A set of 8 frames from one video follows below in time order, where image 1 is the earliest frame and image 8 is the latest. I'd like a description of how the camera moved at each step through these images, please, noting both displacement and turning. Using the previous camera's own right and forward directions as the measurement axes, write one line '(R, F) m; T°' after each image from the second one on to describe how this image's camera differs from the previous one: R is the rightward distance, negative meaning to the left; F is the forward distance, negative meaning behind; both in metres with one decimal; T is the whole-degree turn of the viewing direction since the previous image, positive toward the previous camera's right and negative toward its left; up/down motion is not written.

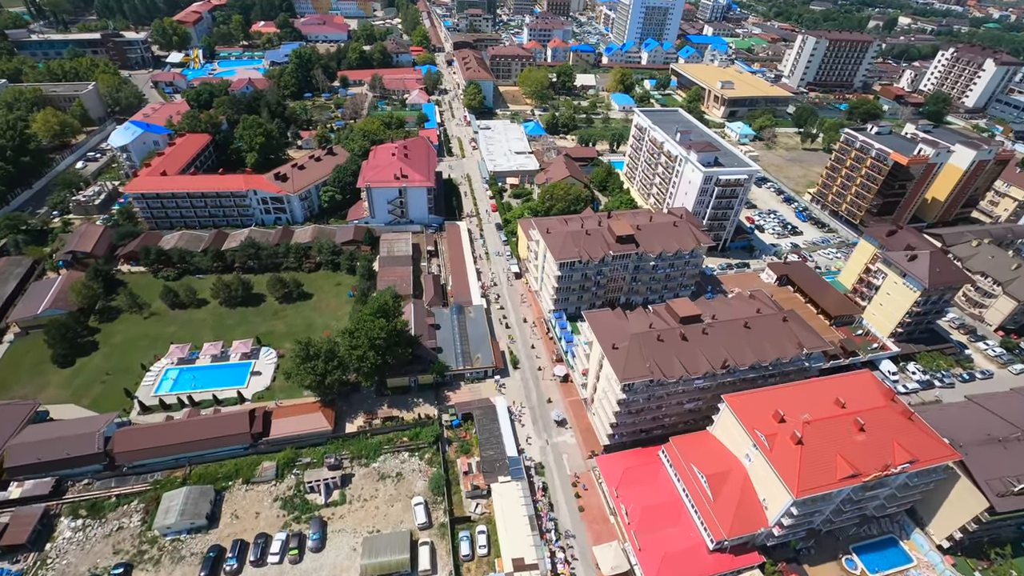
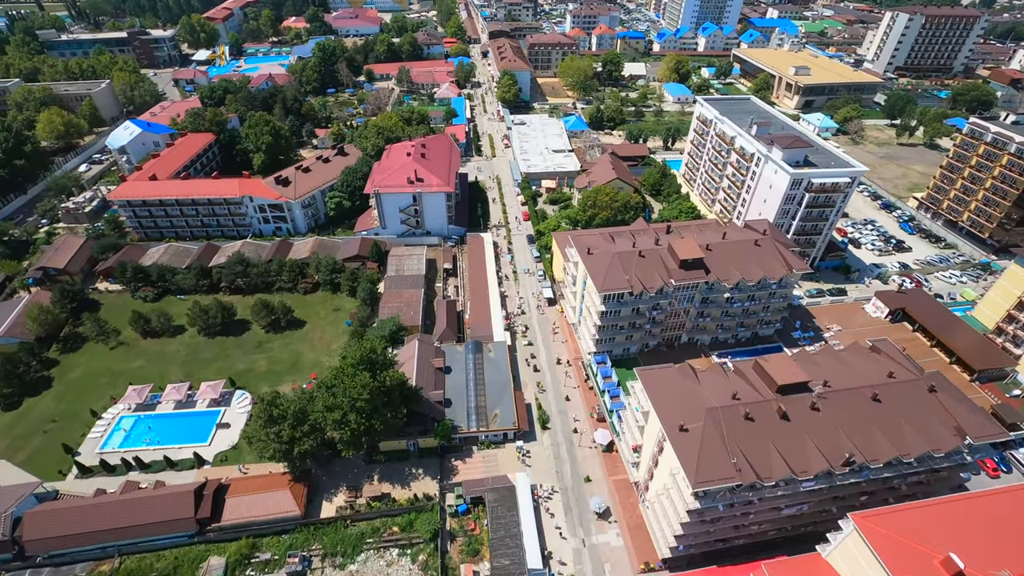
(+1.0, +13.2) m; -5°
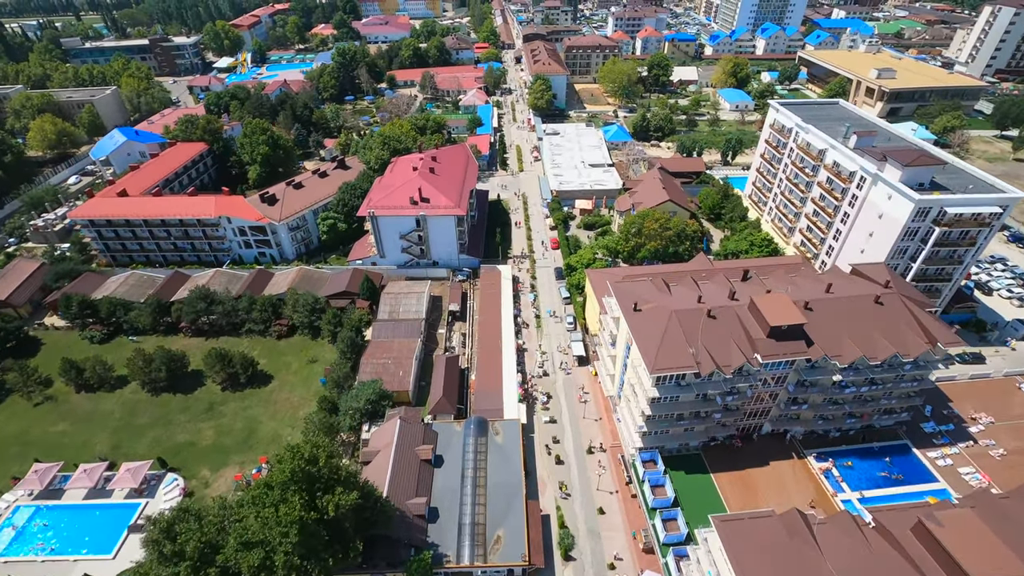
(+1.3, +13.0) m; -4°
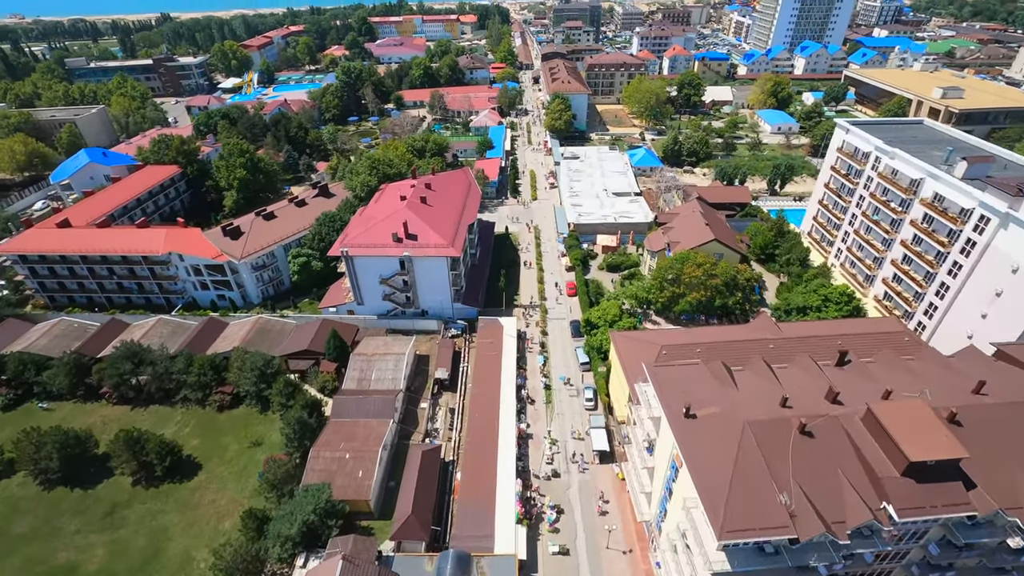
(+1.2, +10.9) m; -2°
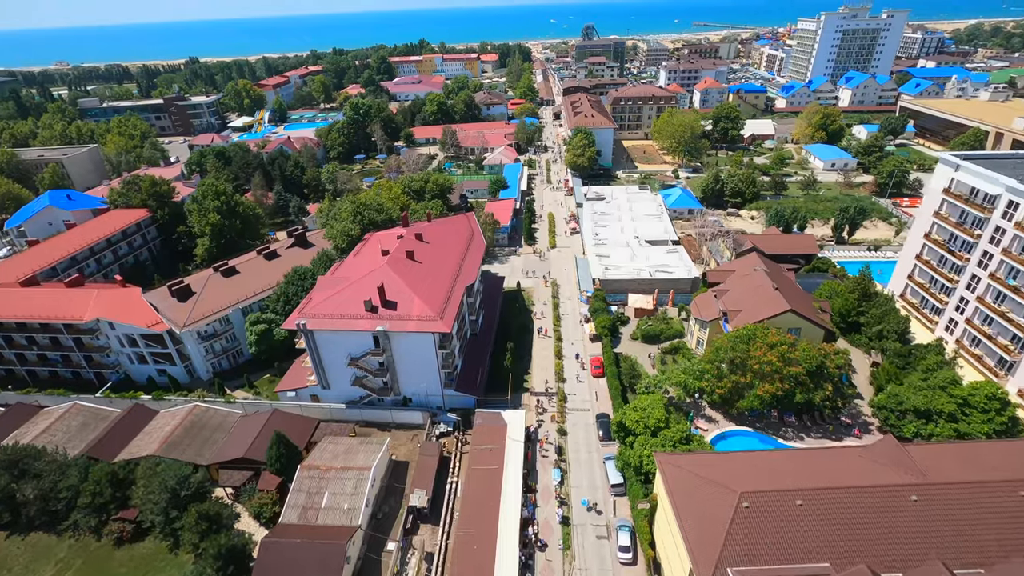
(+1.0, +10.7) m; -3°
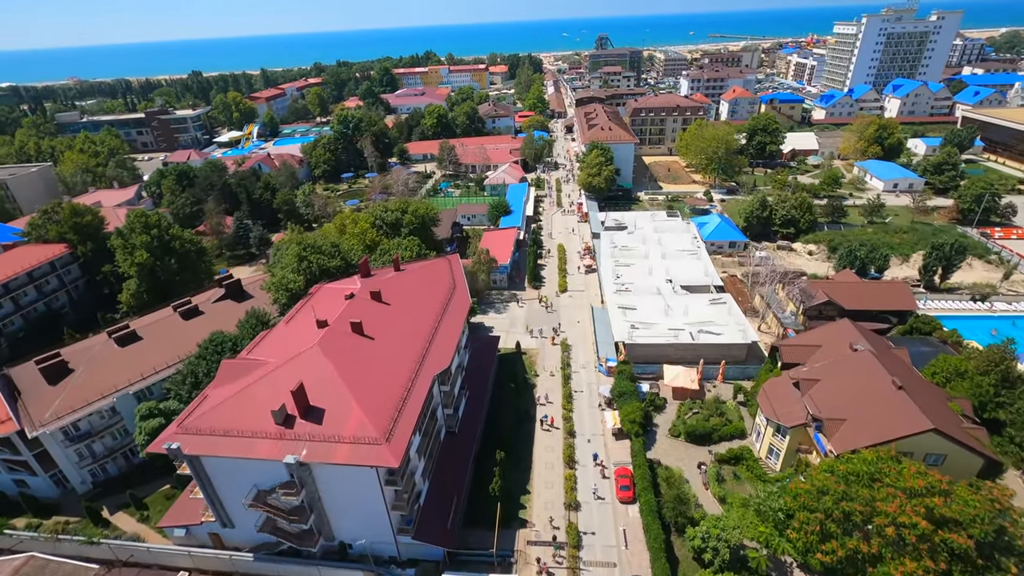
(+1.2, +11.9) m; -1°
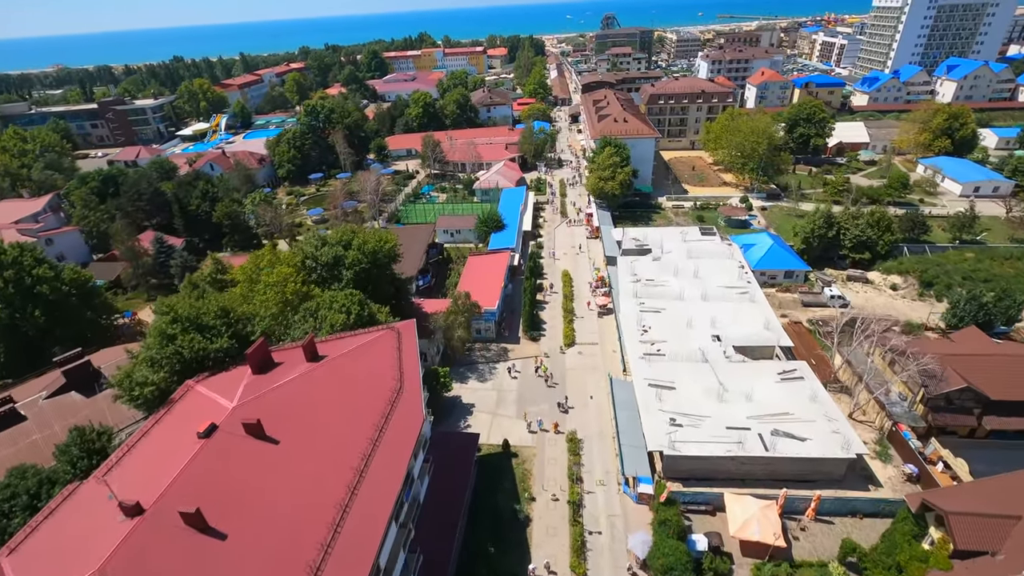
(+1.1, +12.8) m; 0°
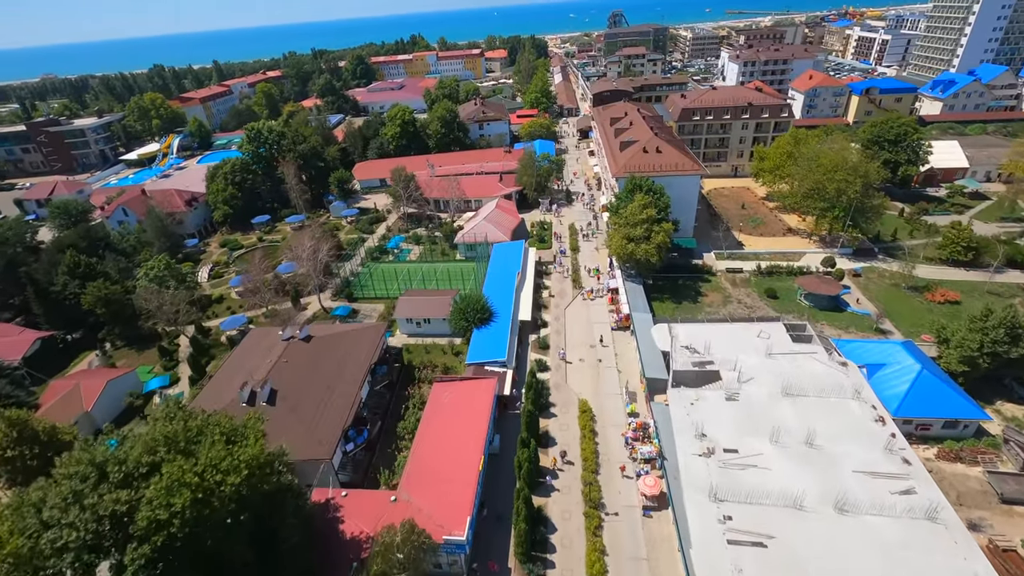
(+1.1, +16.7) m; -1°
